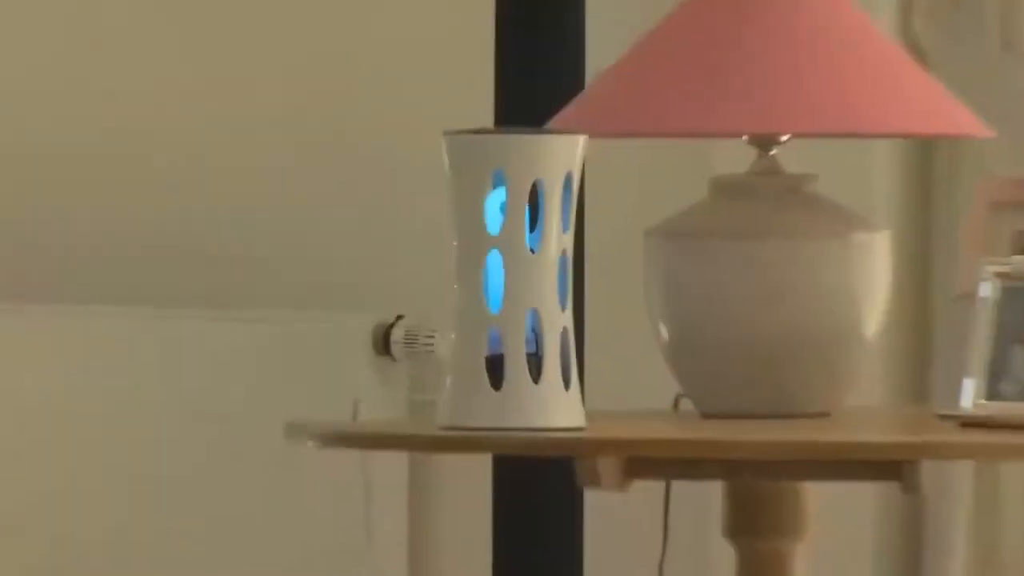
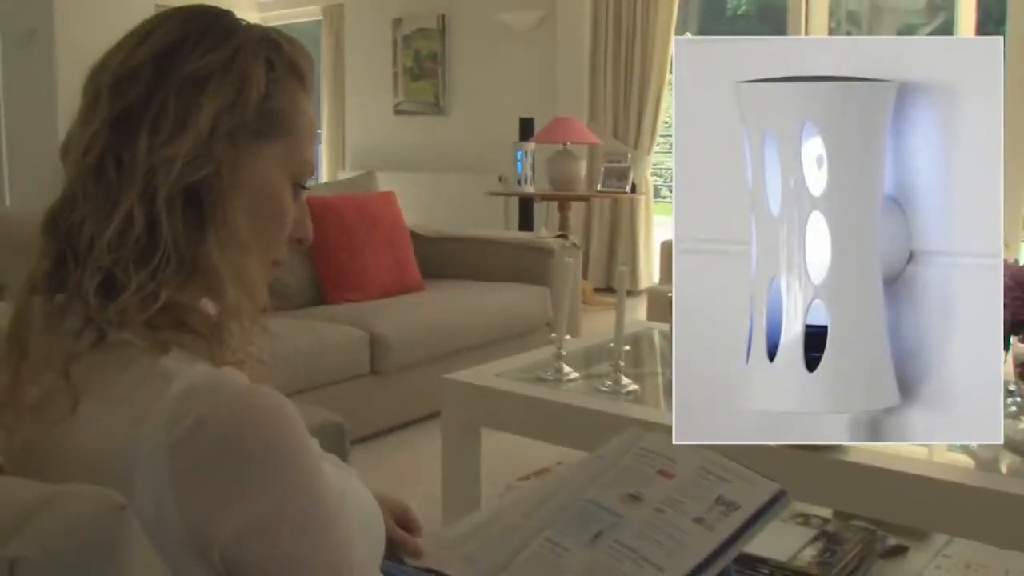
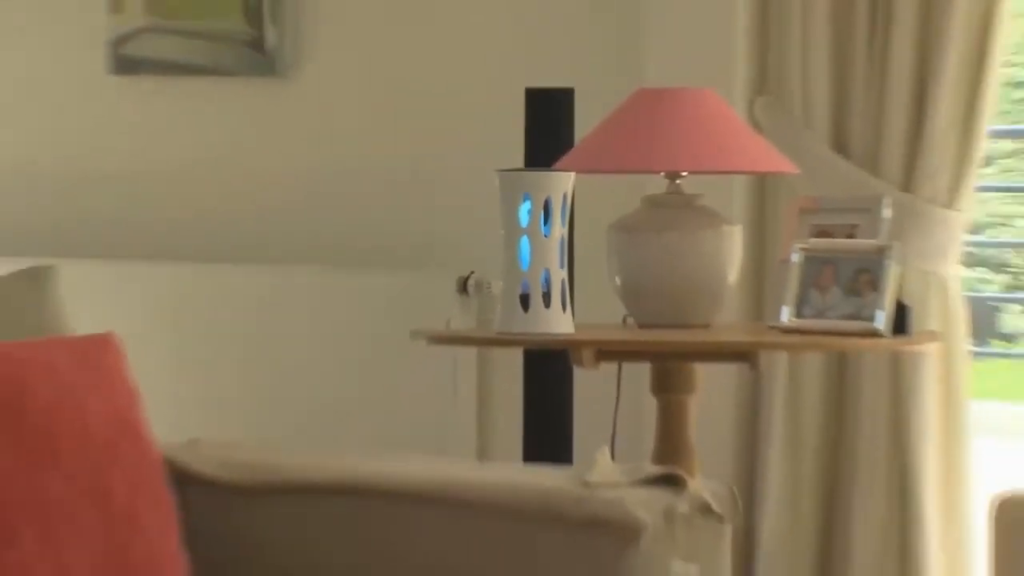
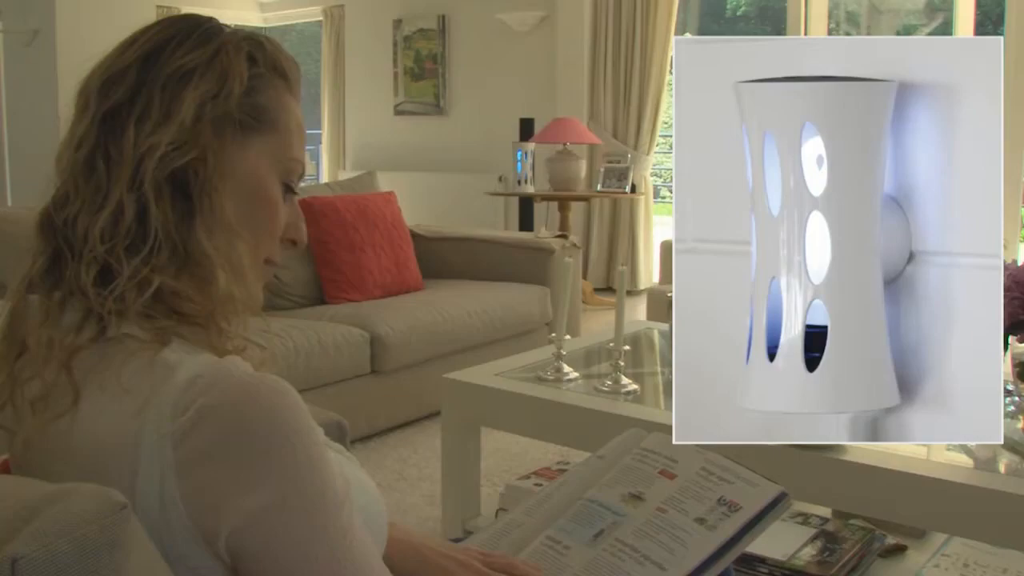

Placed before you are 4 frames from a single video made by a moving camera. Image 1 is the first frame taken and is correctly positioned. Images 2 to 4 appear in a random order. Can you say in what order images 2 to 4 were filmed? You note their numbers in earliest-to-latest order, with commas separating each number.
3, 2, 4
